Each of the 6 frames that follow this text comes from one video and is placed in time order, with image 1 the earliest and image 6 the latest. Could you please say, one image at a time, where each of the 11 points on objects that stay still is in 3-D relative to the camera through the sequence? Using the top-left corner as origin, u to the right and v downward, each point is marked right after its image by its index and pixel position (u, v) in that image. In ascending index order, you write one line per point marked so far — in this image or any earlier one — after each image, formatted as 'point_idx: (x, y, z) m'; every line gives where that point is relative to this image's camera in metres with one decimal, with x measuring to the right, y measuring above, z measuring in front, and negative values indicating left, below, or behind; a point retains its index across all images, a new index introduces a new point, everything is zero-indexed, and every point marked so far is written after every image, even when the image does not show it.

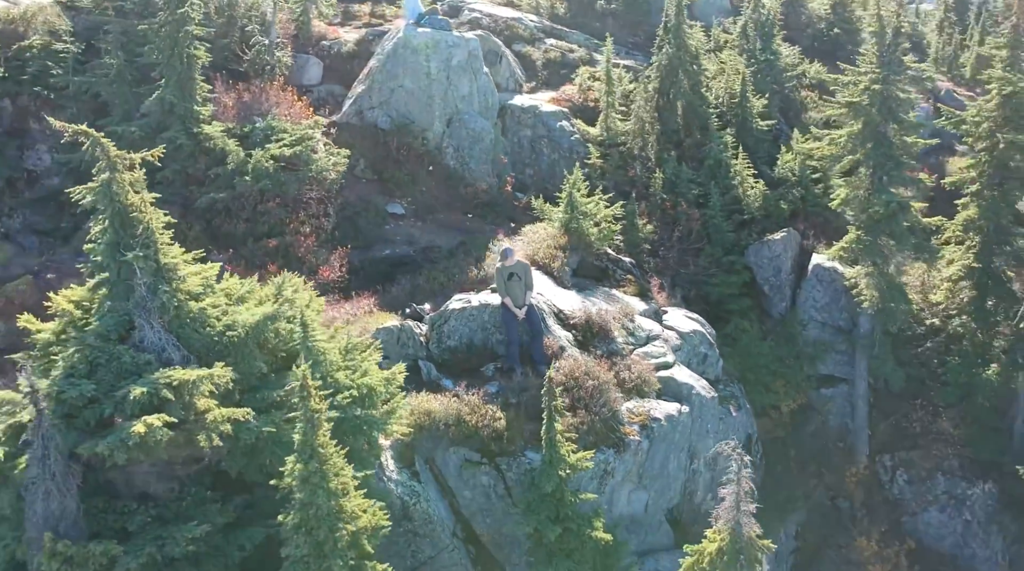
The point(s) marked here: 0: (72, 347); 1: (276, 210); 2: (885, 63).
0: (-4.5, -0.7, +10.2) m
1: (-4.8, +1.5, +19.0) m
2: (+7.5, +4.4, +19.2) m
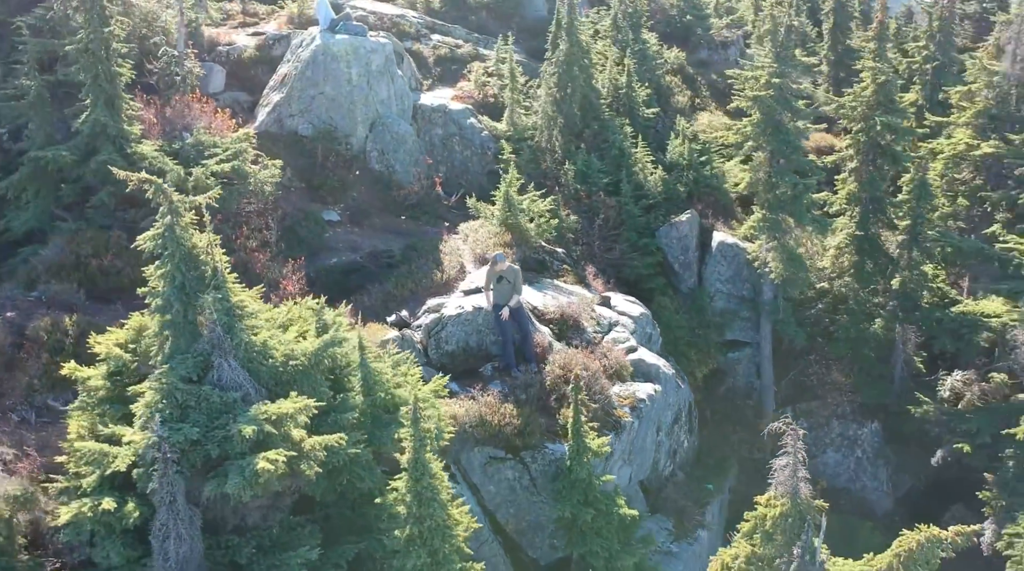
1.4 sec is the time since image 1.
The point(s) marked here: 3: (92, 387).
0: (-3.7, -1.2, +10.4) m
1: (-5.8, +1.2, +18.9) m
2: (+6.0, +5.0, +21.3) m
3: (-4.9, -1.2, +11.3) m
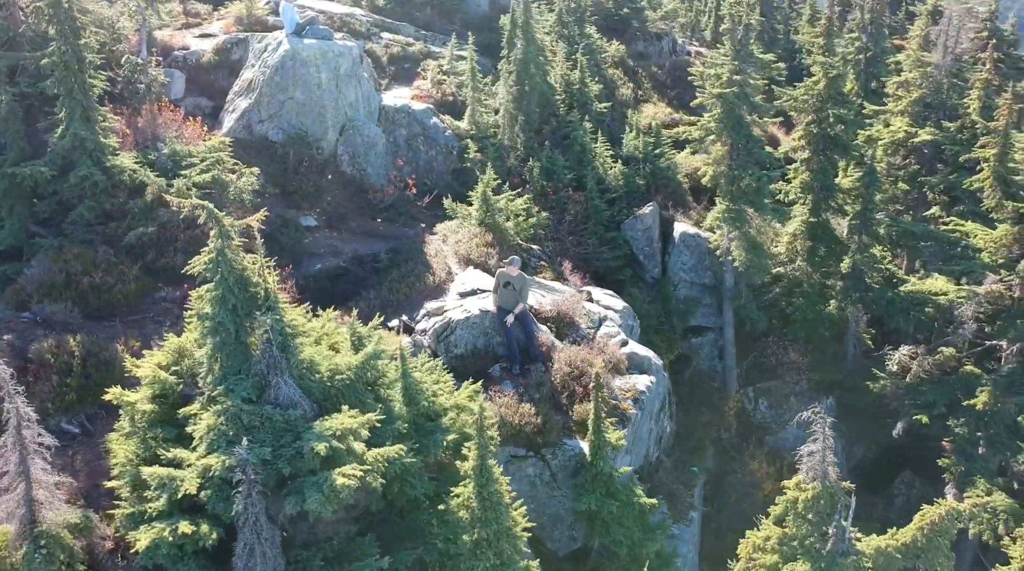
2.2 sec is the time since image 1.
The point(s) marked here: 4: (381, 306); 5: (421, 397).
0: (-3.1, -1.4, +10.5) m
1: (-6.1, +1.0, +18.8) m
2: (+5.3, +5.3, +22.2) m
3: (-4.4, -1.5, +11.4) m
4: (-2.4, -0.5, +18.3) m
5: (-1.1, -1.4, +12.1) m
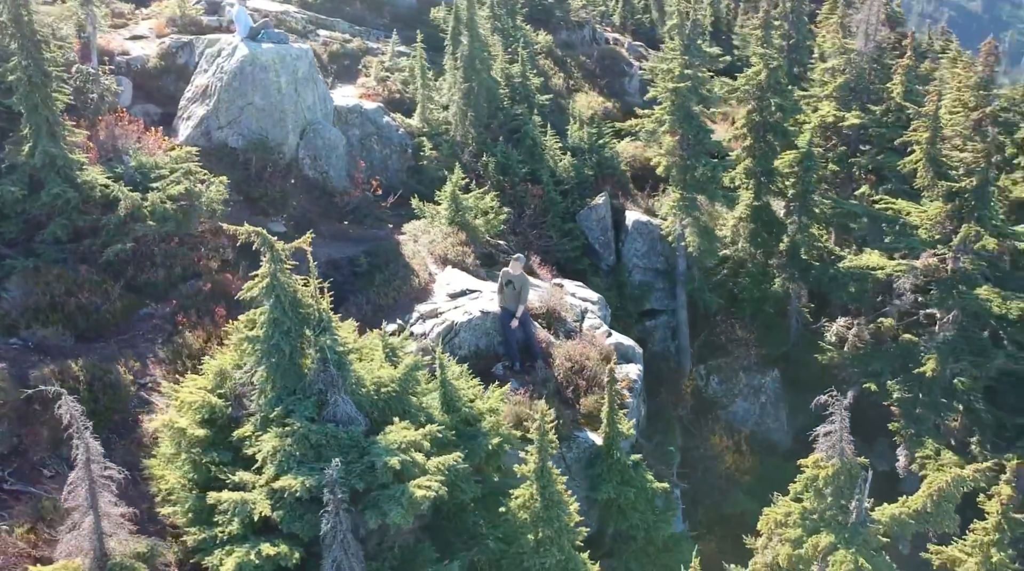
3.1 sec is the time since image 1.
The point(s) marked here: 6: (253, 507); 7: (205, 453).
0: (-2.5, -1.7, +10.7) m
1: (-6.4, +0.7, +18.6) m
2: (+4.3, +5.7, +23.1) m
3: (-3.8, -1.8, +11.5) m
4: (-2.7, -0.6, +18.5) m
5: (-0.7, -1.5, +12.5) m
6: (-2.8, -2.4, +10.5) m
7: (-3.7, -2.0, +11.4) m
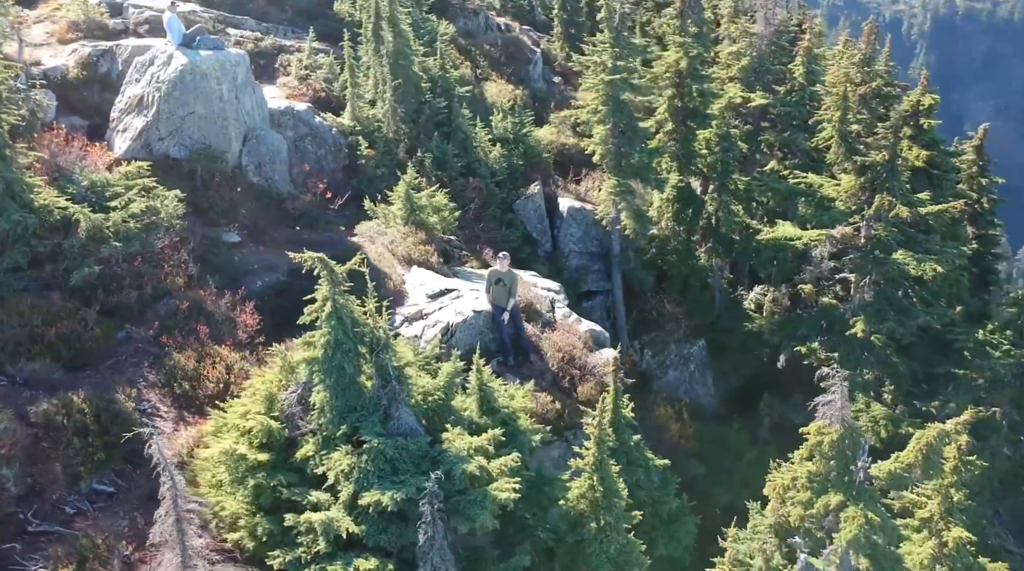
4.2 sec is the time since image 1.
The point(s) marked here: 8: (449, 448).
0: (-1.7, -1.9, +11.1) m
1: (-6.9, +0.3, +18.2) m
2: (+2.7, +6.1, +24.1) m
3: (-3.2, -2.1, +11.6) m
4: (-3.1, -0.7, +18.7) m
5: (-0.2, -1.6, +13.1) m
6: (-2.0, -2.7, +10.8) m
7: (-3.0, -2.3, +11.6) m
8: (-0.8, -1.9, +11.5) m
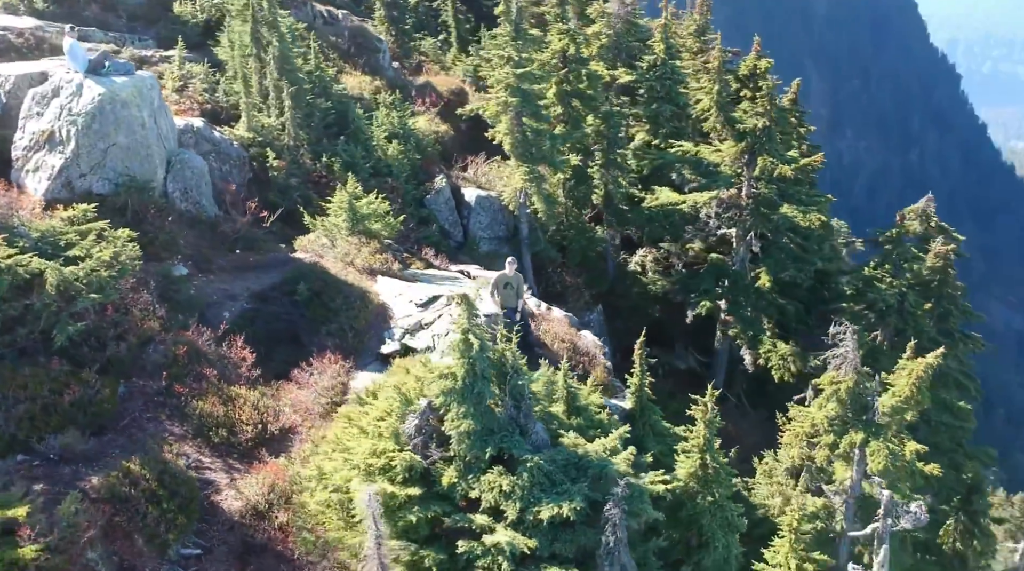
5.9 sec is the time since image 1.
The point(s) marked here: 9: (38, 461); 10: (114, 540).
0: (+0.1, -2.3, +11.8) m
1: (-6.9, -0.6, +17.3) m
2: (+0.2, +6.5, +25.0) m
3: (-1.4, -2.7, +11.9) m
4: (-3.3, -1.1, +18.7) m
5: (+1.0, -1.7, +14.0) m
6: (0.0, -3.1, +11.4) m
7: (-1.2, -2.8, +12.0) m
8: (+0.9, -2.2, +12.4) m
9: (-7.1, -2.6, +14.2) m
10: (-5.4, -3.5, +13.2) m
